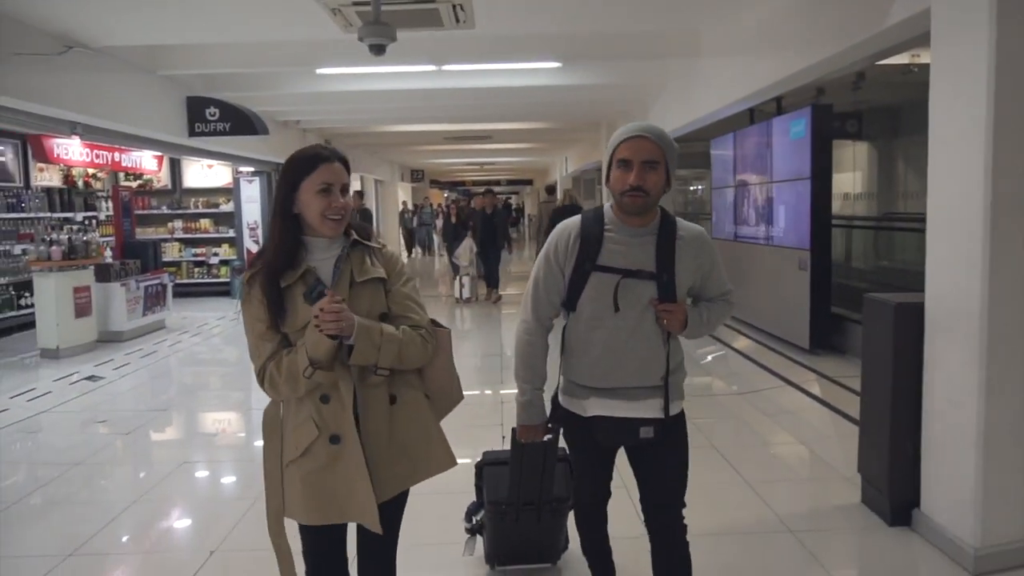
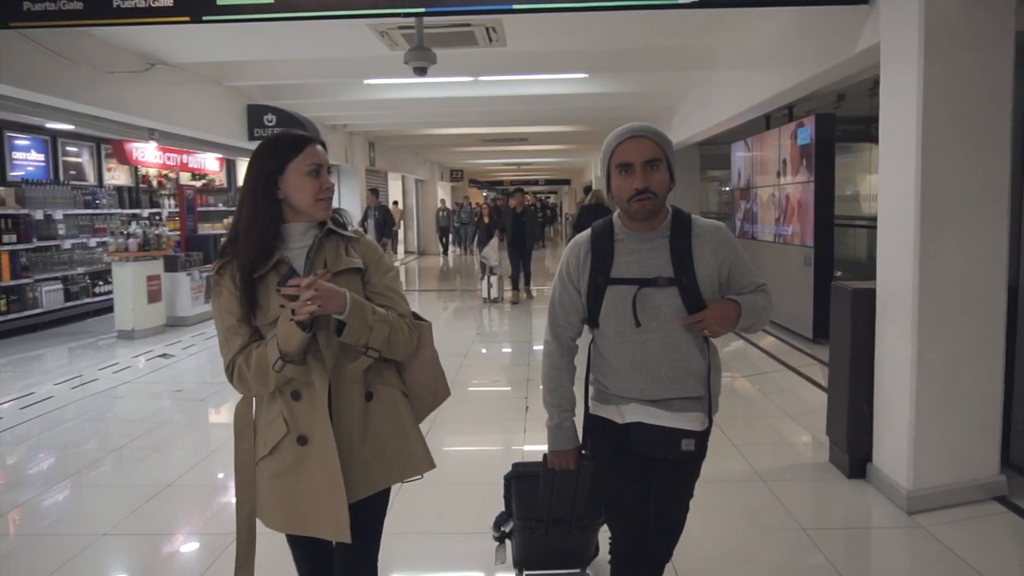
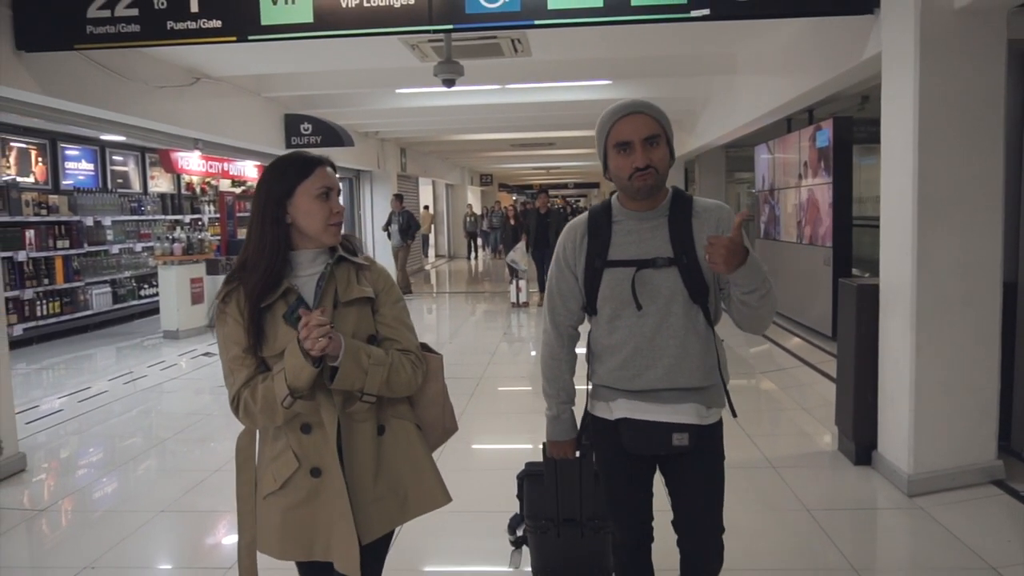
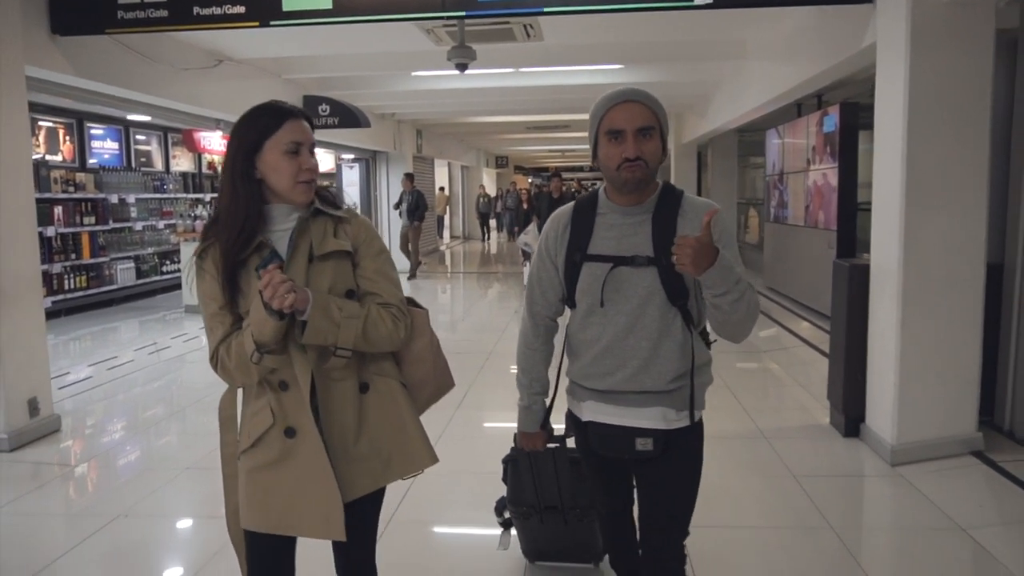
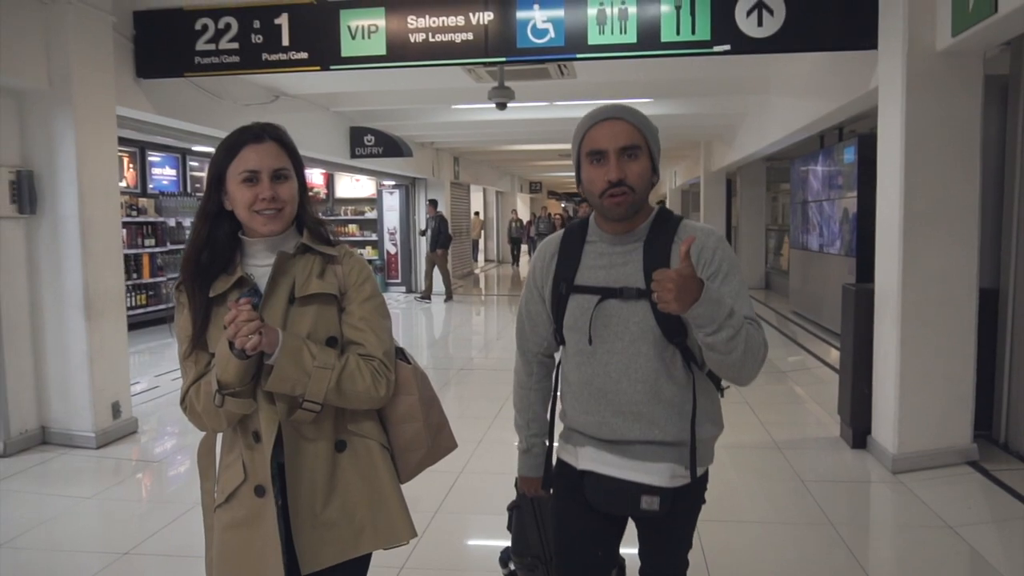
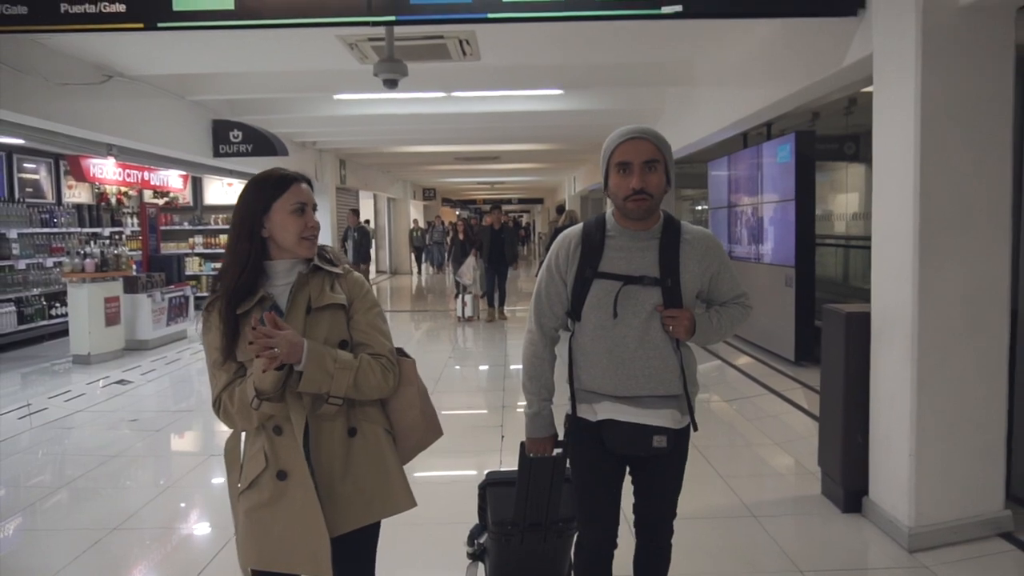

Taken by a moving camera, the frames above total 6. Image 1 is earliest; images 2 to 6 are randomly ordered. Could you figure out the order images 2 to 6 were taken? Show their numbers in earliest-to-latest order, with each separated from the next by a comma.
6, 2, 3, 4, 5
